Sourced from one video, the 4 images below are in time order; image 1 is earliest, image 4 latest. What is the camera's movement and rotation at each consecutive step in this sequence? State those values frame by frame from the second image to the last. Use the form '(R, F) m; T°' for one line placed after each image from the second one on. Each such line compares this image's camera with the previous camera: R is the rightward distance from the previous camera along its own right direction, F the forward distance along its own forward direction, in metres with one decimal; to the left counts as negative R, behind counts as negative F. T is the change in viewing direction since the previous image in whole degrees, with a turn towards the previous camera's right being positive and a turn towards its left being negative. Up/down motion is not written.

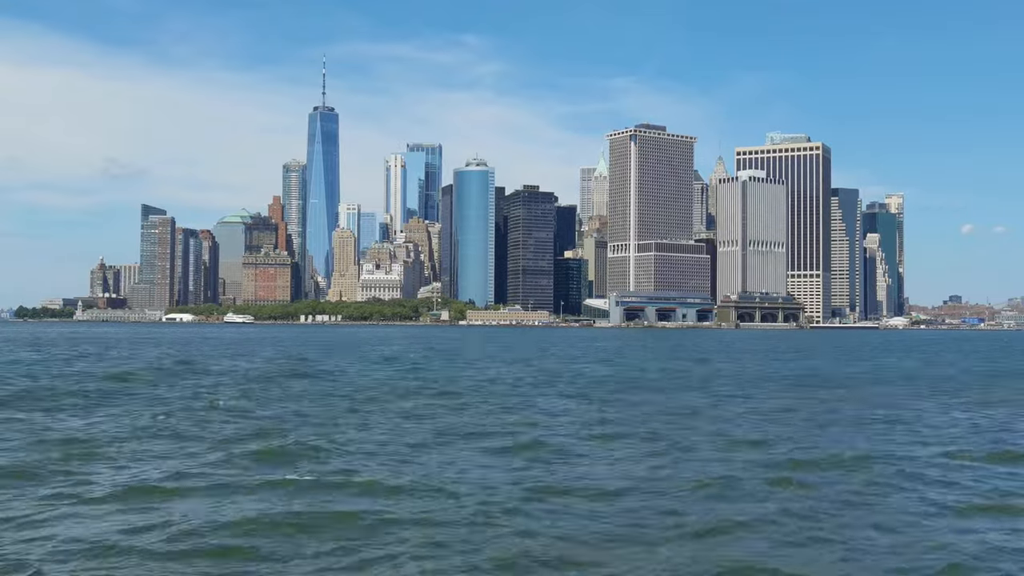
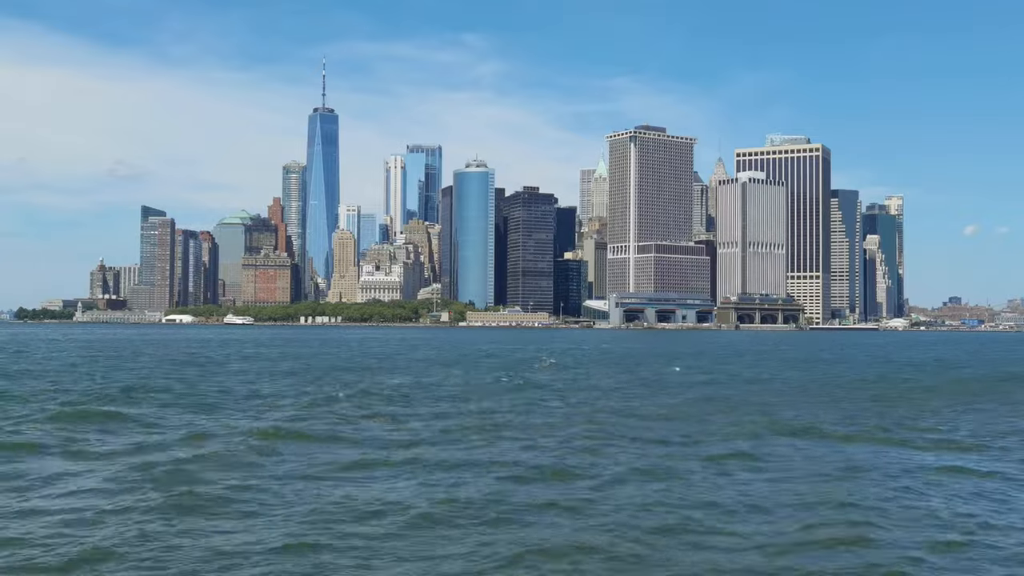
(-0.6, +8.8) m; 0°
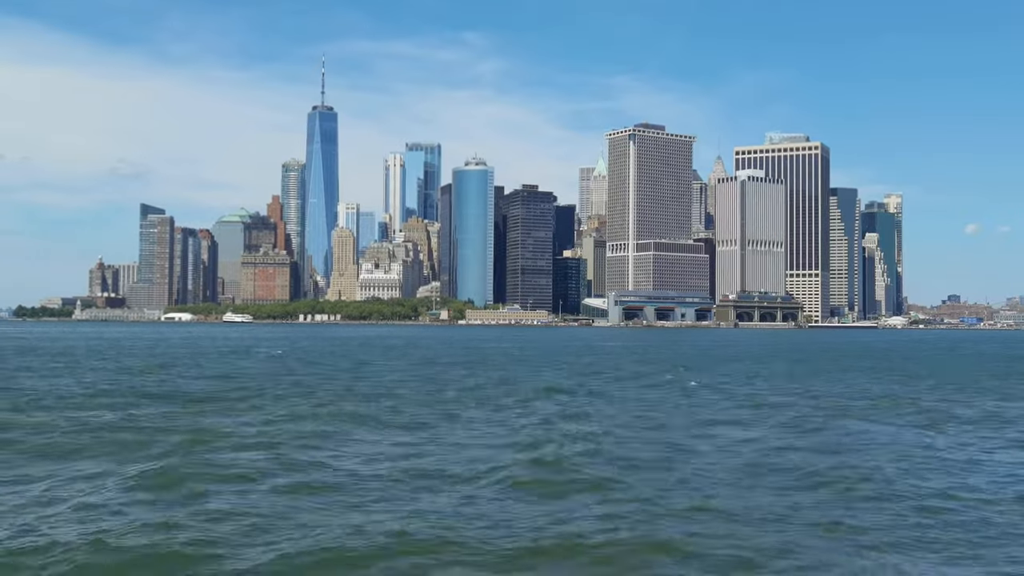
(-3.2, -0.6) m; 0°
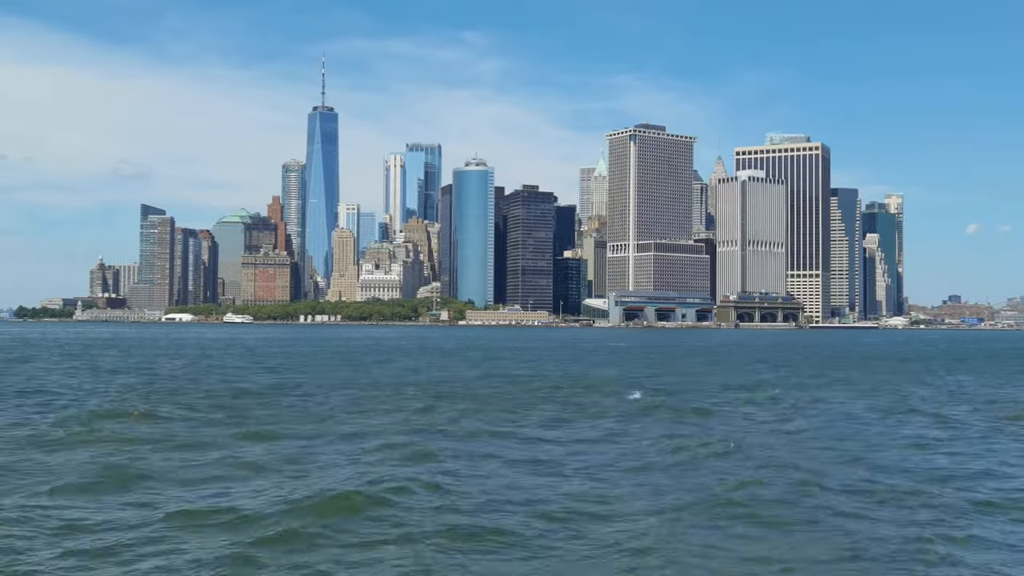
(+2.2, +8.5) m; 0°
